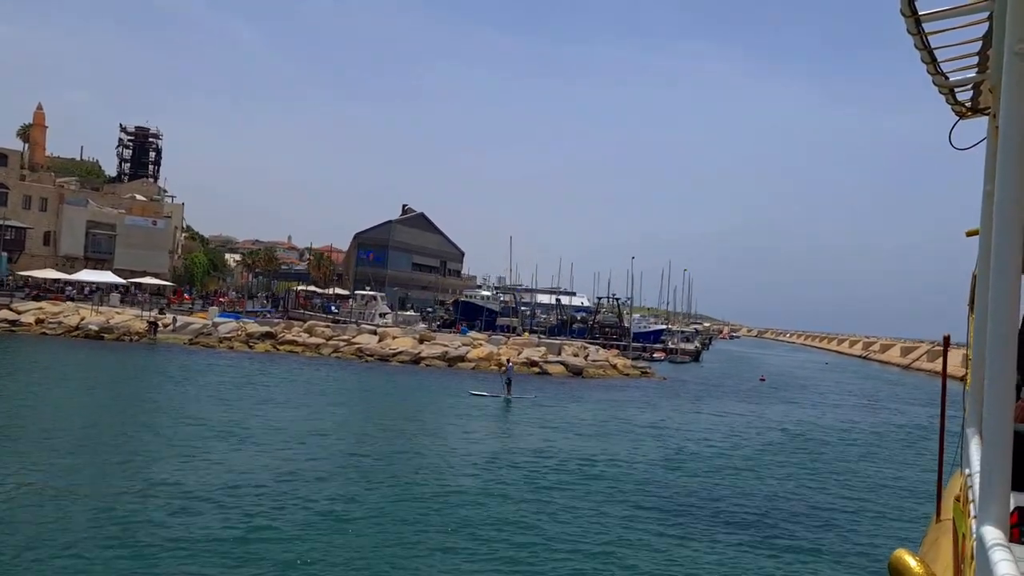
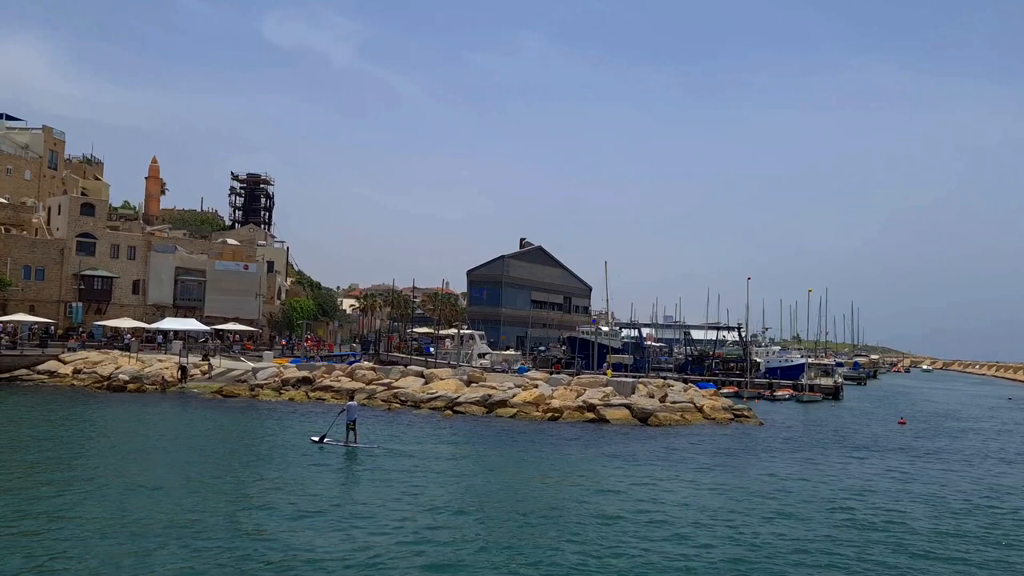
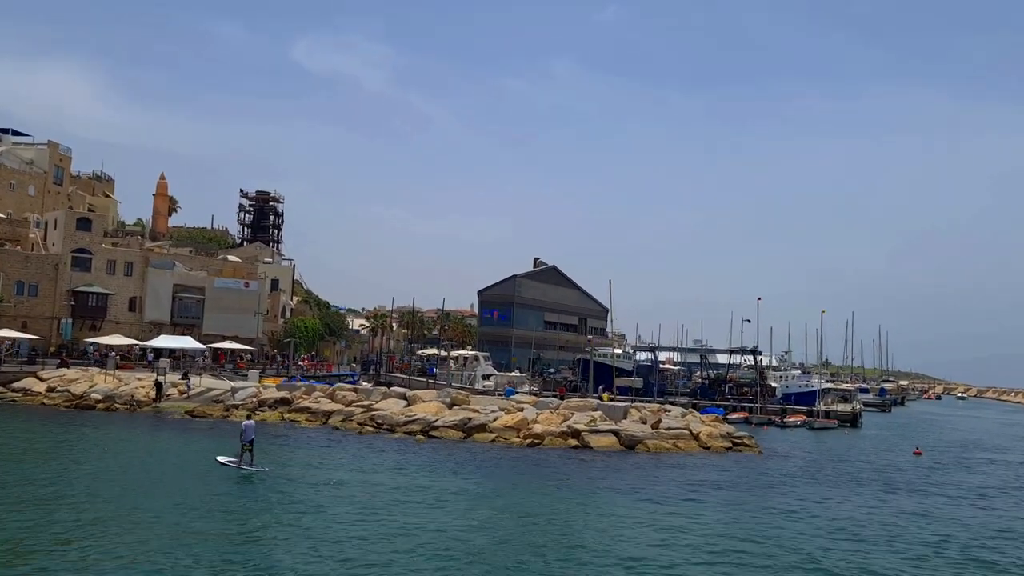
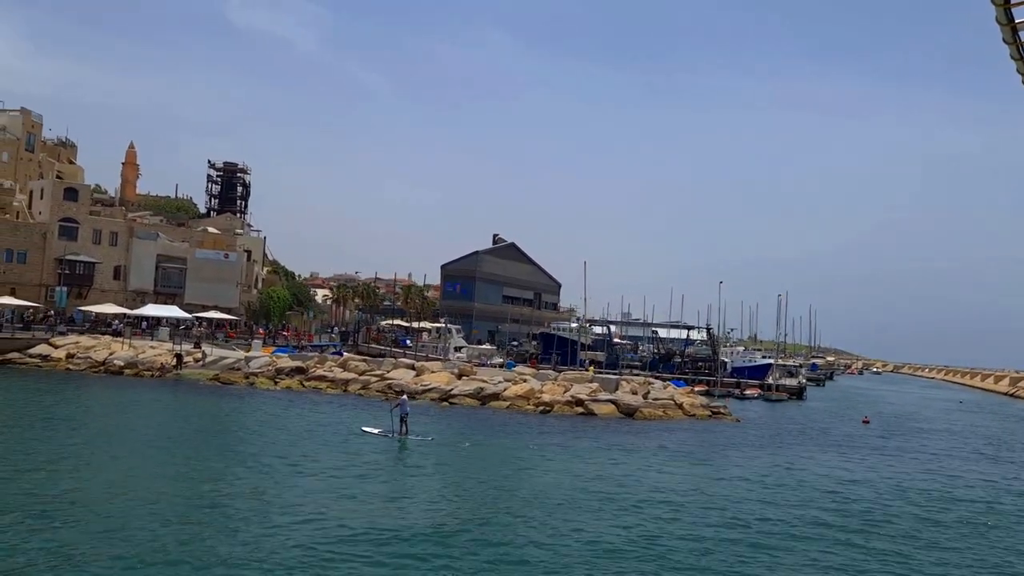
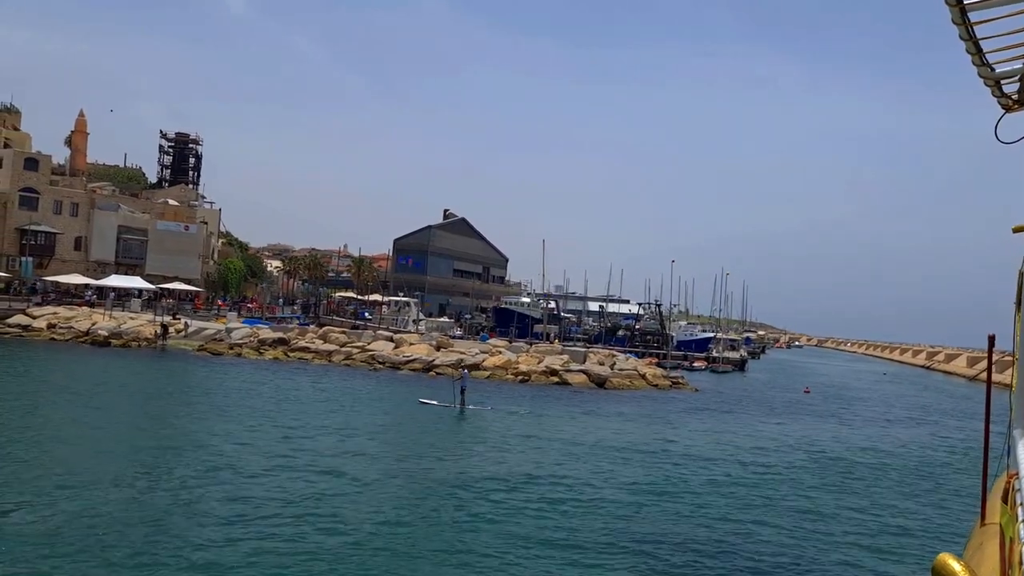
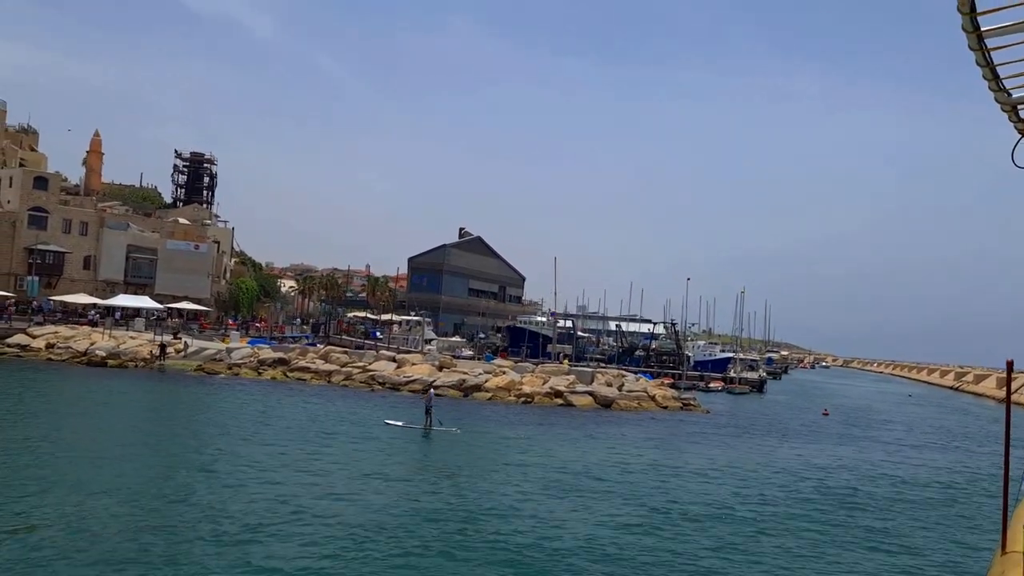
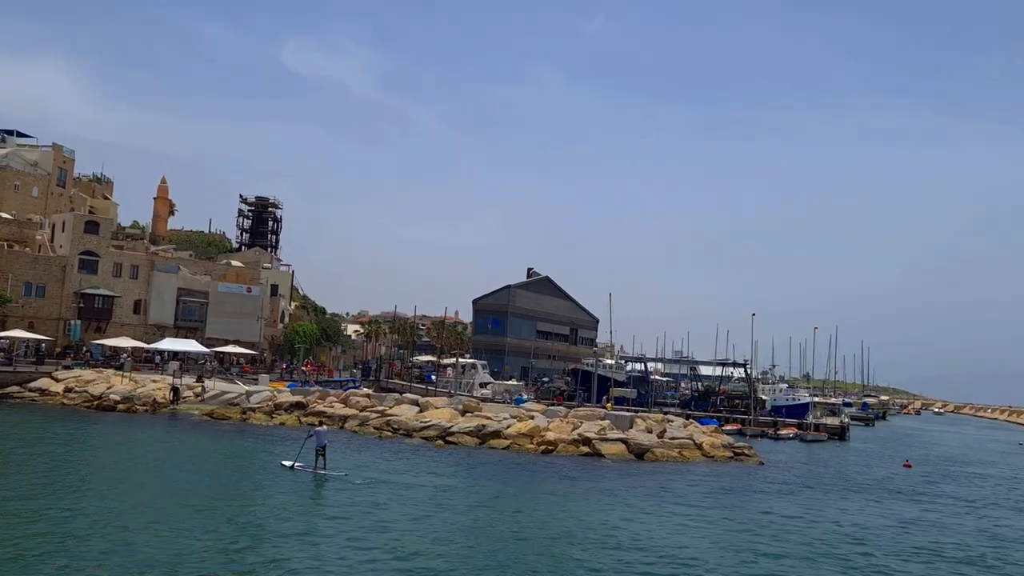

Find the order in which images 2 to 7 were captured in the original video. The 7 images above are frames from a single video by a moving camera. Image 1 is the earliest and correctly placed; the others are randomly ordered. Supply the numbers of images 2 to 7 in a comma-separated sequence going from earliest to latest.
5, 6, 4, 2, 7, 3
